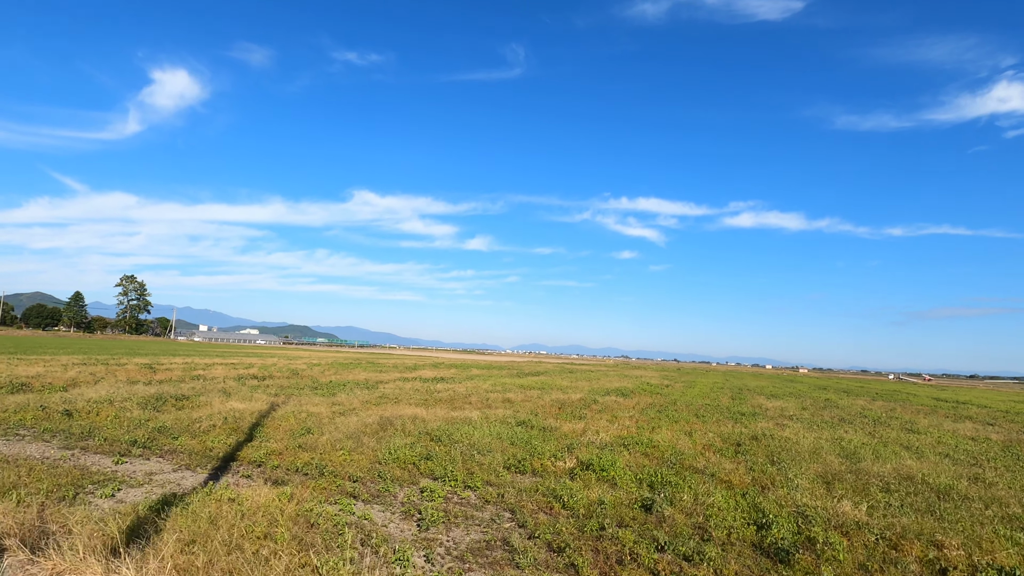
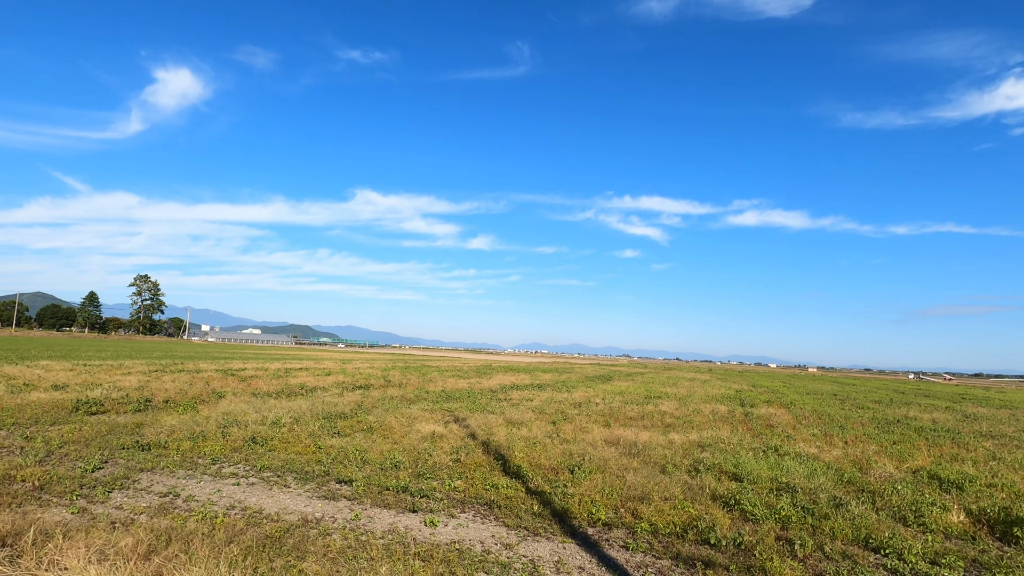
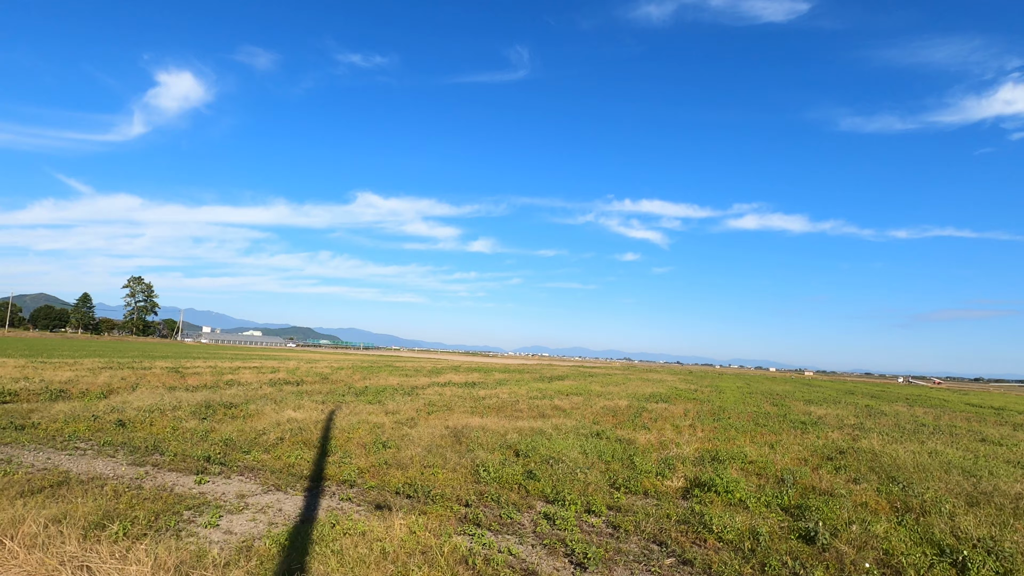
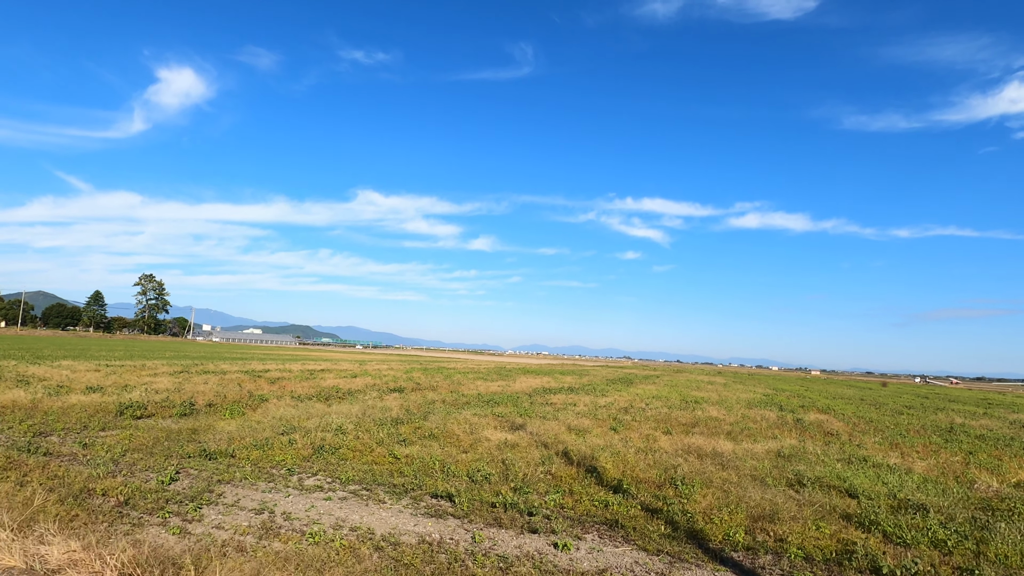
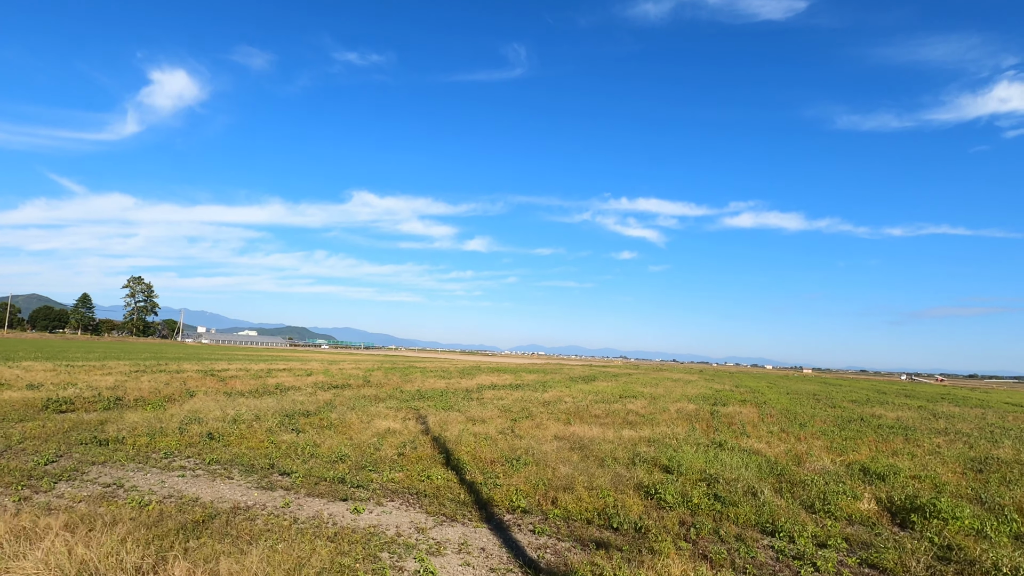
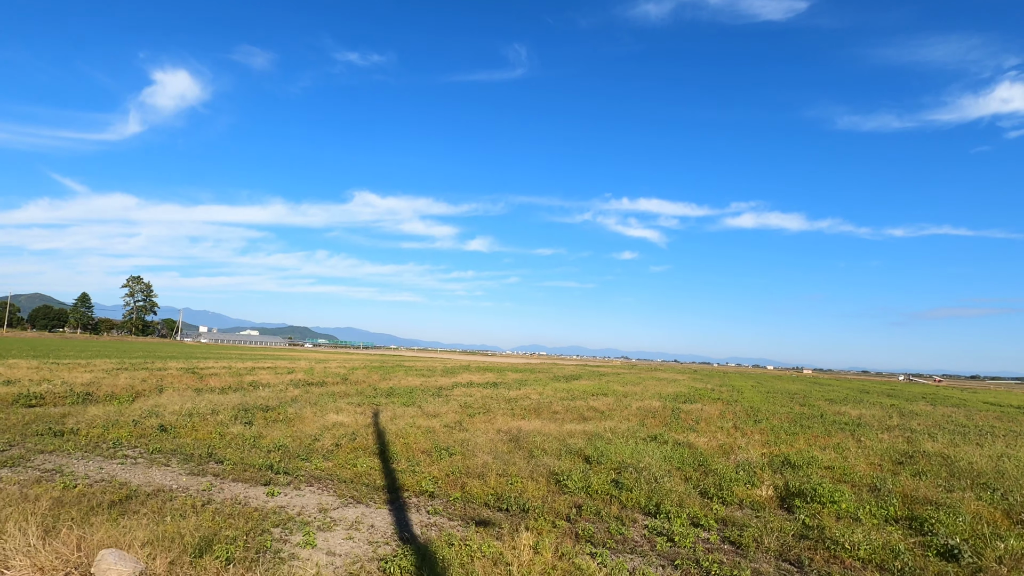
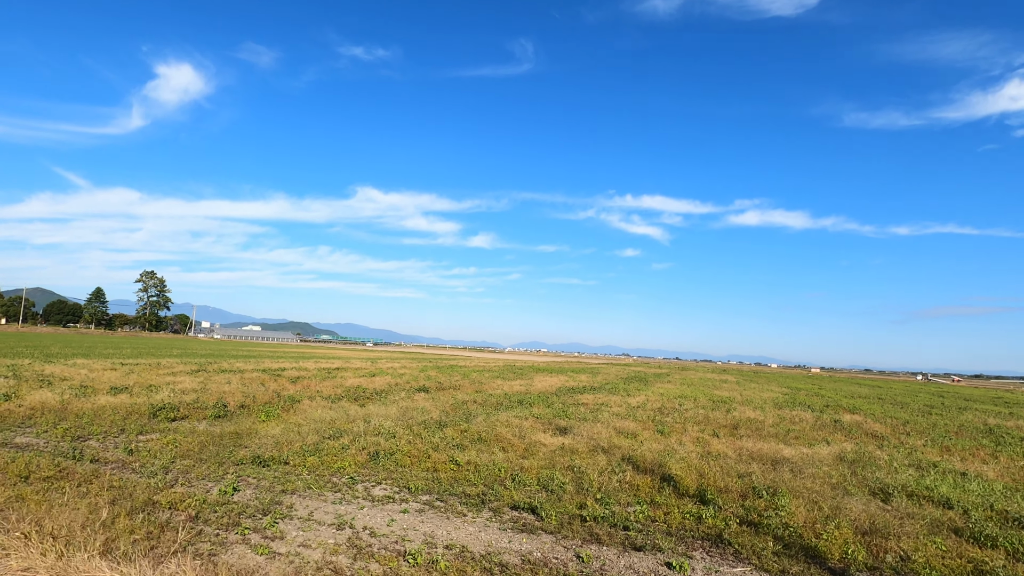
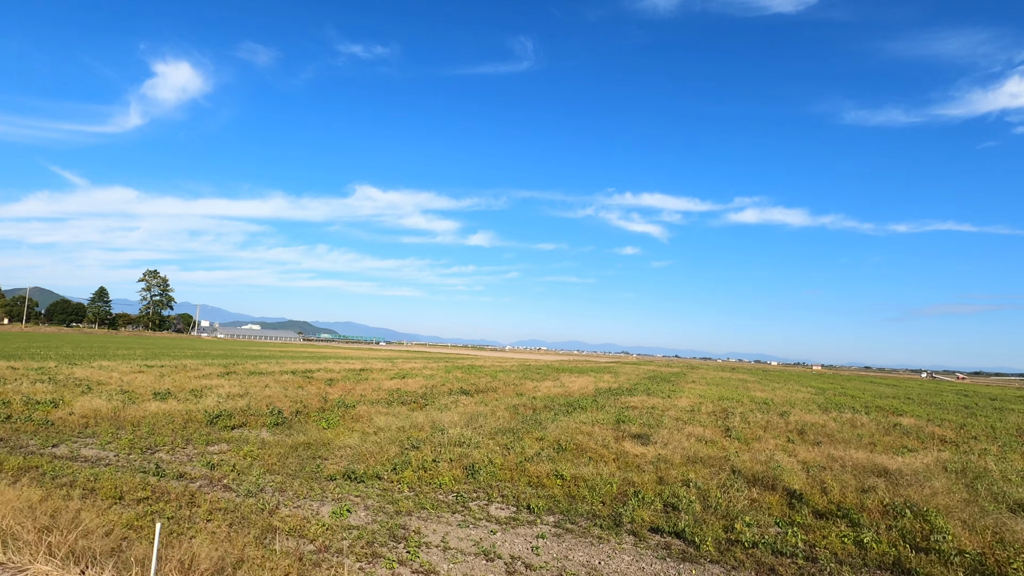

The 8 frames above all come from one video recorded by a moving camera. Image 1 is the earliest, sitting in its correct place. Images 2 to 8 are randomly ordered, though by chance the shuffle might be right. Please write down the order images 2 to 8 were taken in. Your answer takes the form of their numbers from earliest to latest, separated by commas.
3, 6, 5, 2, 4, 7, 8
